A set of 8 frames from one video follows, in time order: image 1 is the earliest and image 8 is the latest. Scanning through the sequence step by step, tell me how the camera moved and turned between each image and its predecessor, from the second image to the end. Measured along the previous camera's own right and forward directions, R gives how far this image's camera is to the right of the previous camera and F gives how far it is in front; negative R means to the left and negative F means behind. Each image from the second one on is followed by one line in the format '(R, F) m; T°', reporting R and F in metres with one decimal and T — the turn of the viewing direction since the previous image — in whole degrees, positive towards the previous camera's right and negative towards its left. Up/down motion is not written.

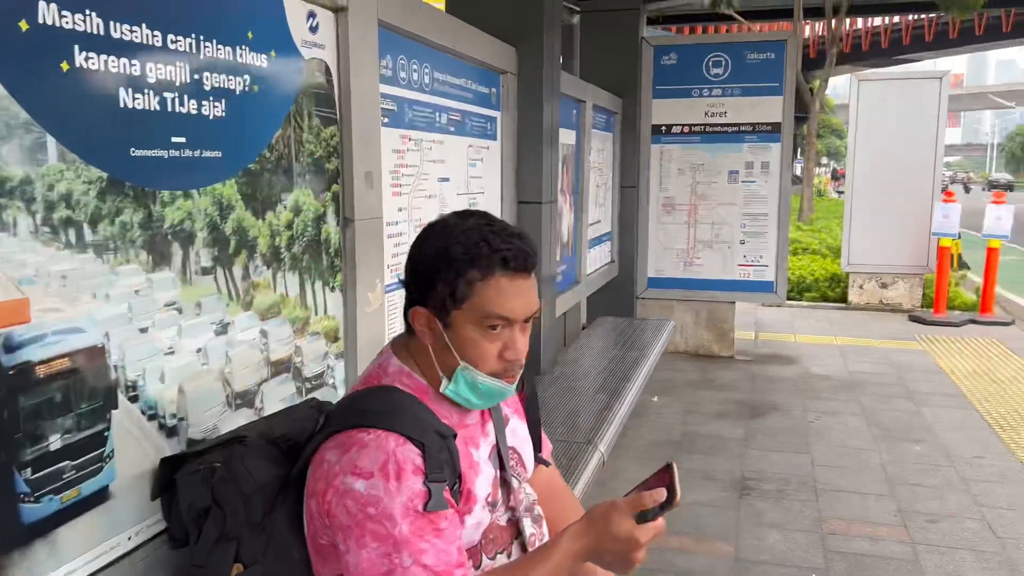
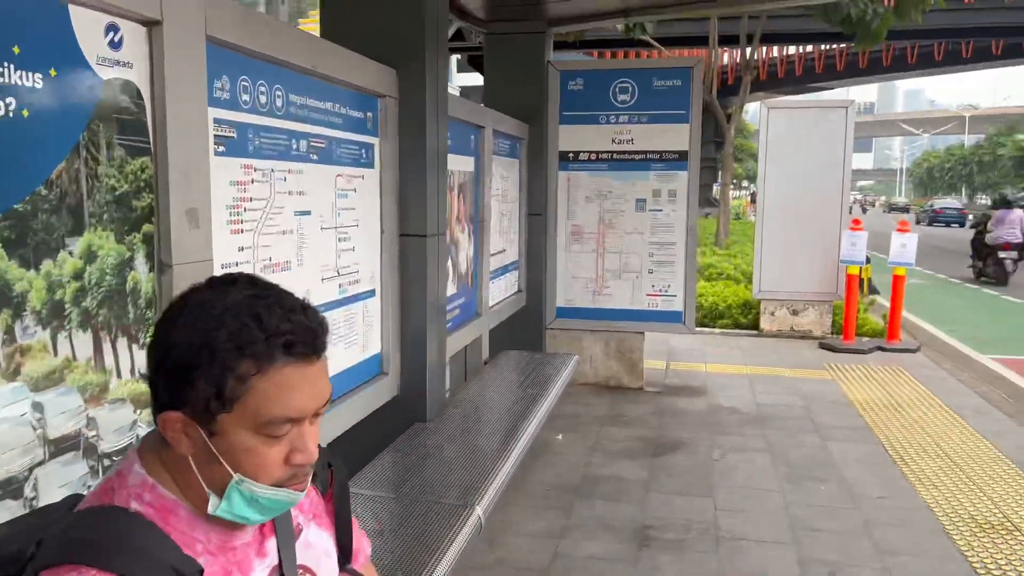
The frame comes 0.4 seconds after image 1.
(+0.2, +0.3) m; +5°
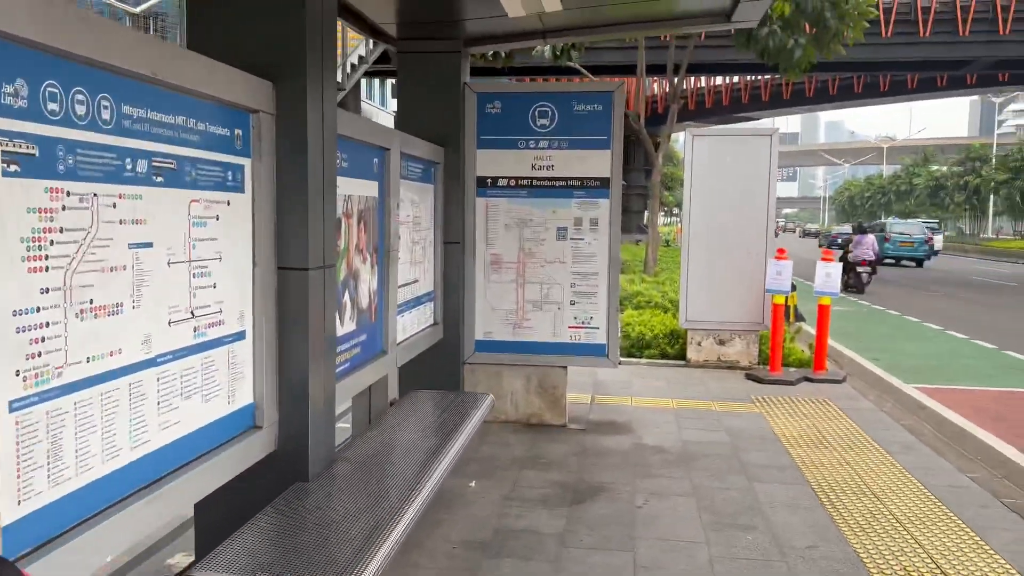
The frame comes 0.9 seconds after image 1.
(+0.2, +0.4) m; +4°
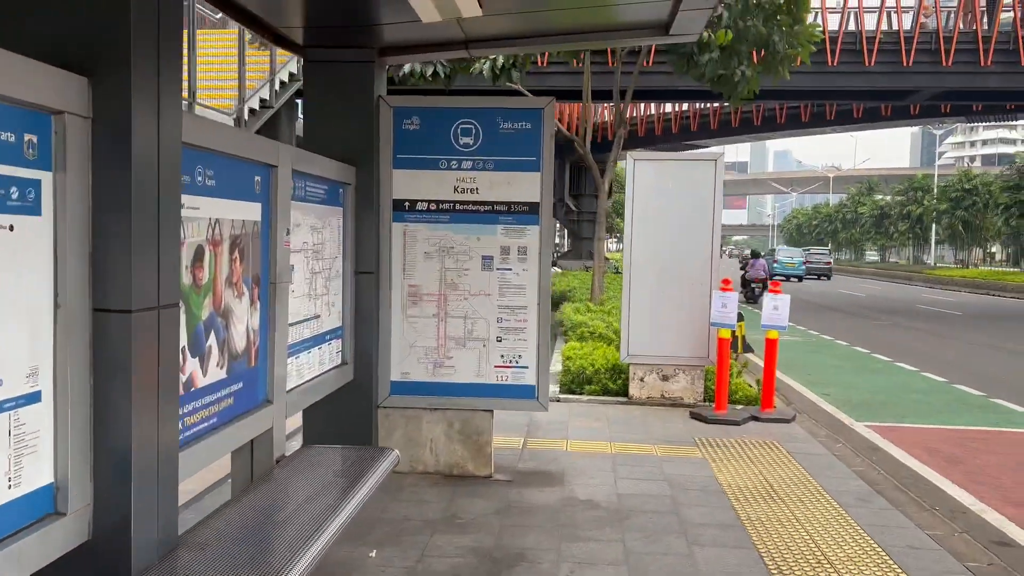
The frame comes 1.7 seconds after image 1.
(+0.2, +0.6) m; +3°
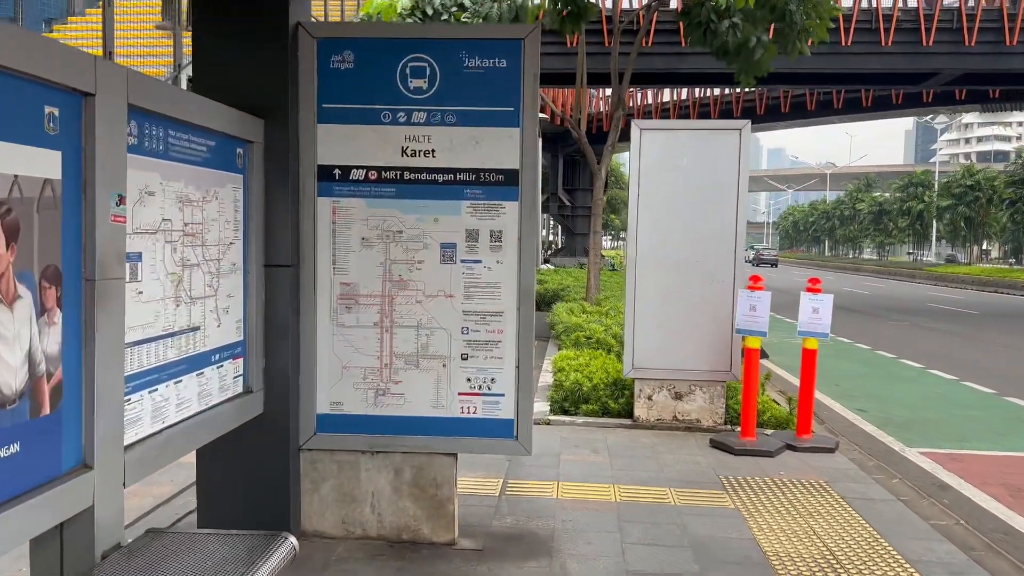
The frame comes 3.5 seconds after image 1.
(+0.1, +1.5) m; 0°
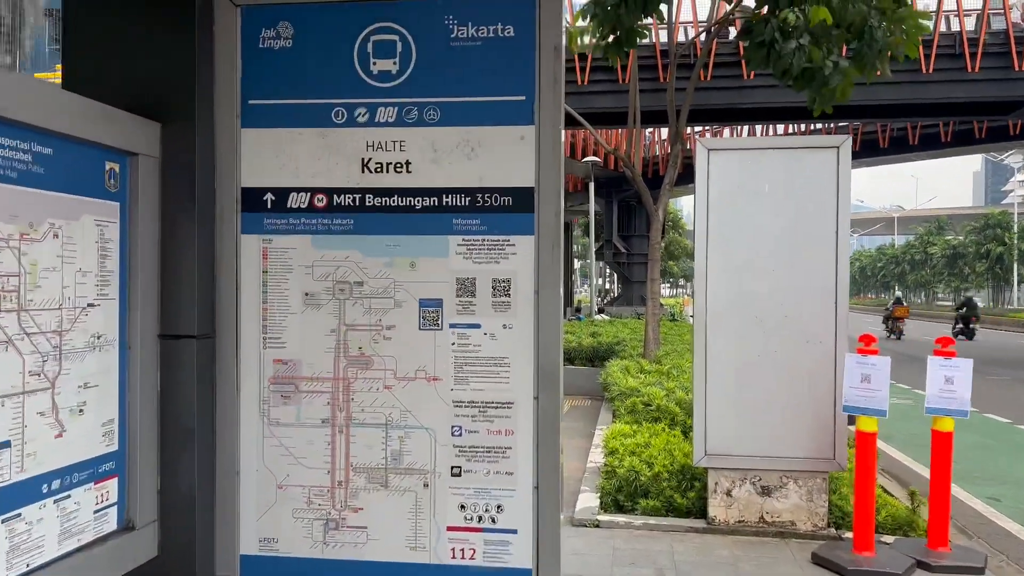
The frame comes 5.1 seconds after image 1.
(+0.1, +1.4) m; -4°
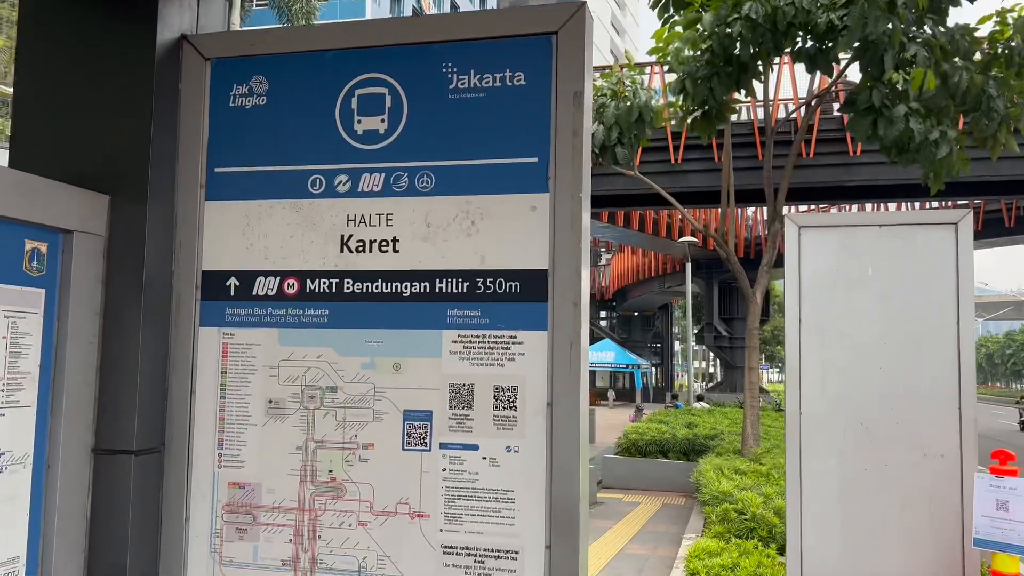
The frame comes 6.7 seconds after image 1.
(+0.2, +0.6) m; -7°
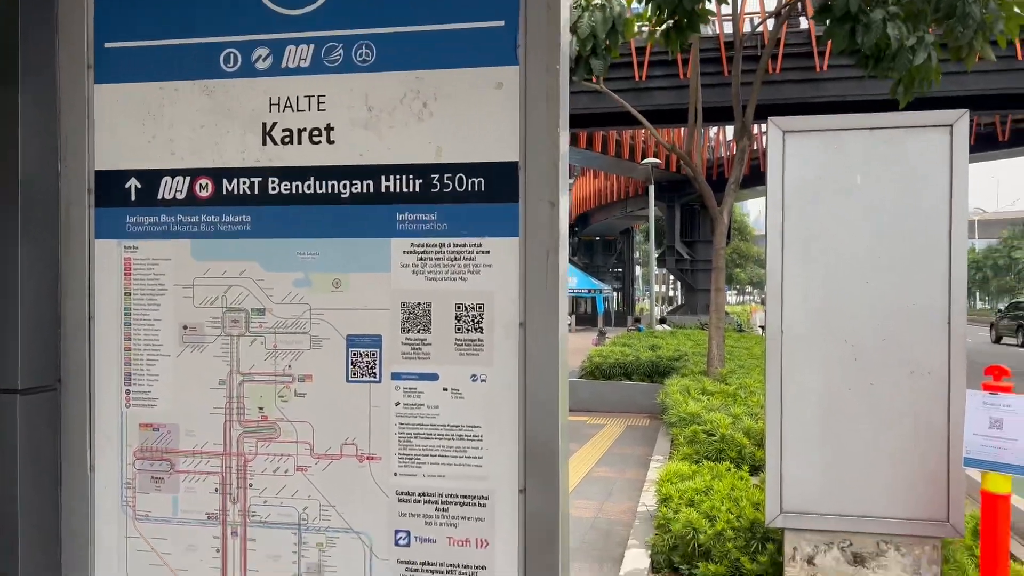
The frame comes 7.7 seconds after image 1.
(0.0, +0.4) m; +3°
